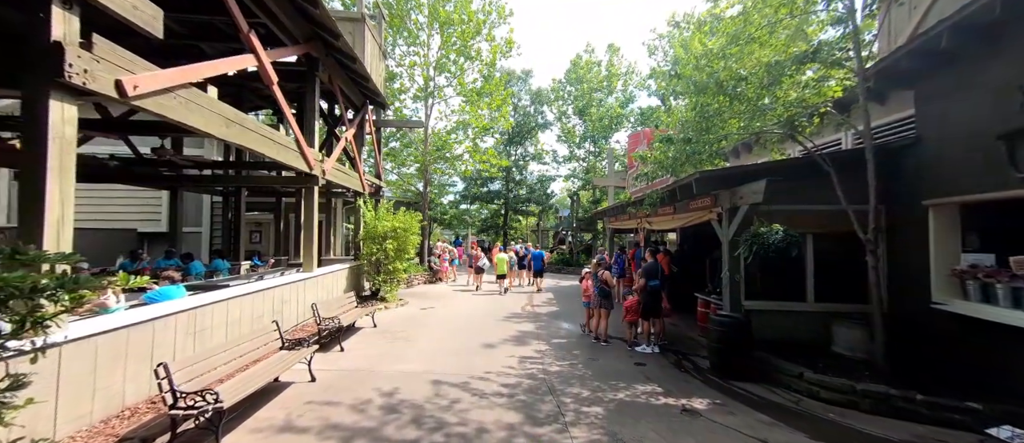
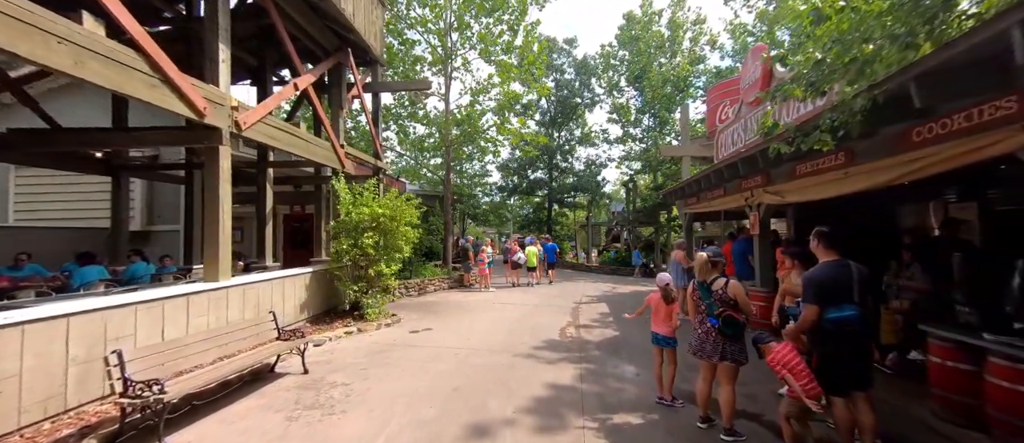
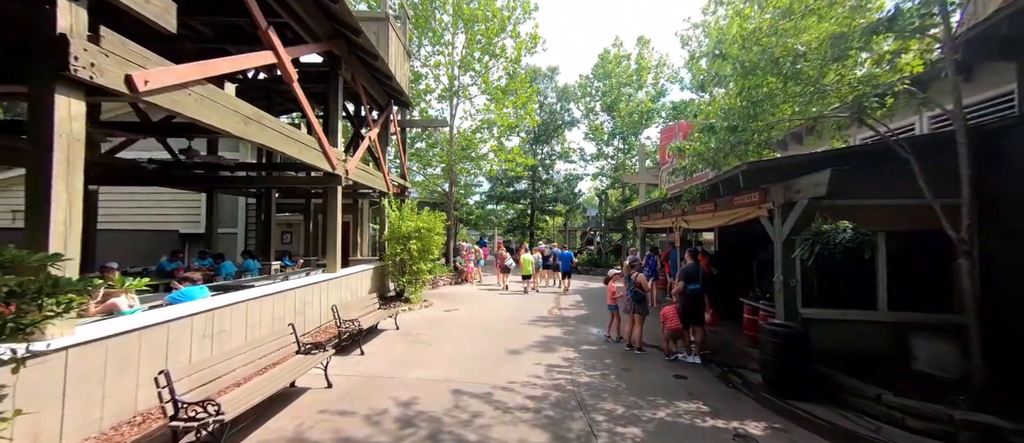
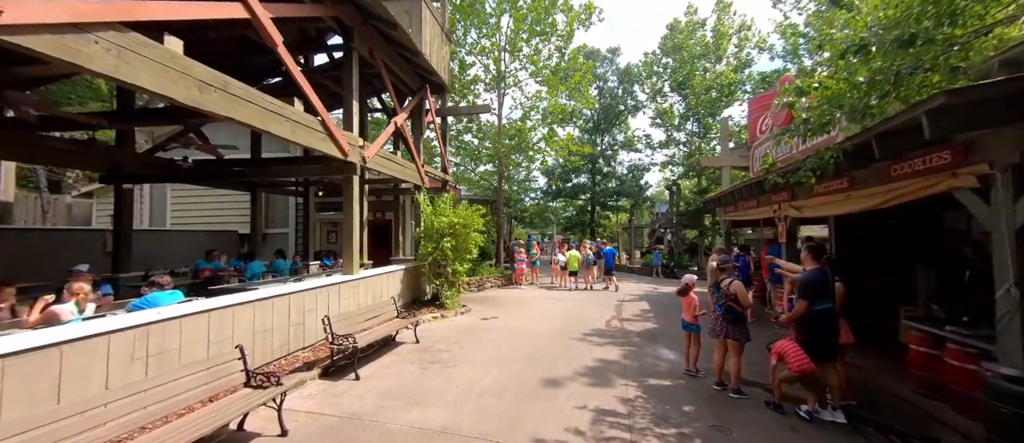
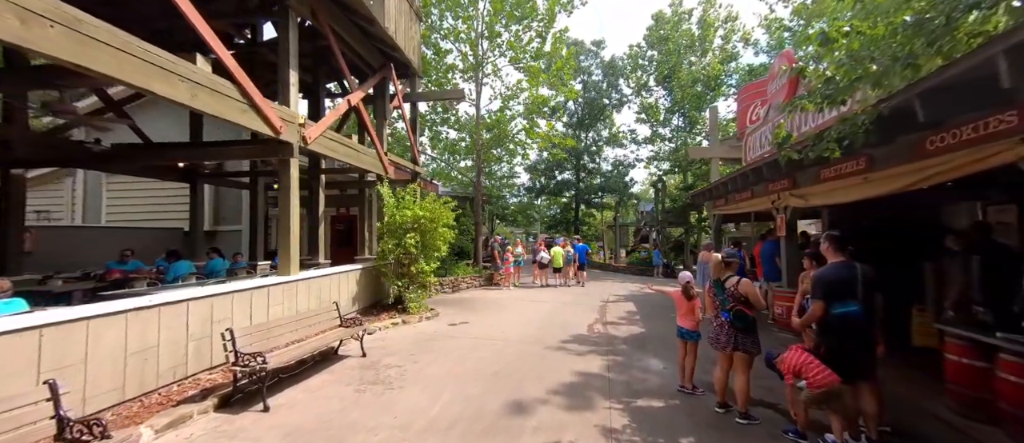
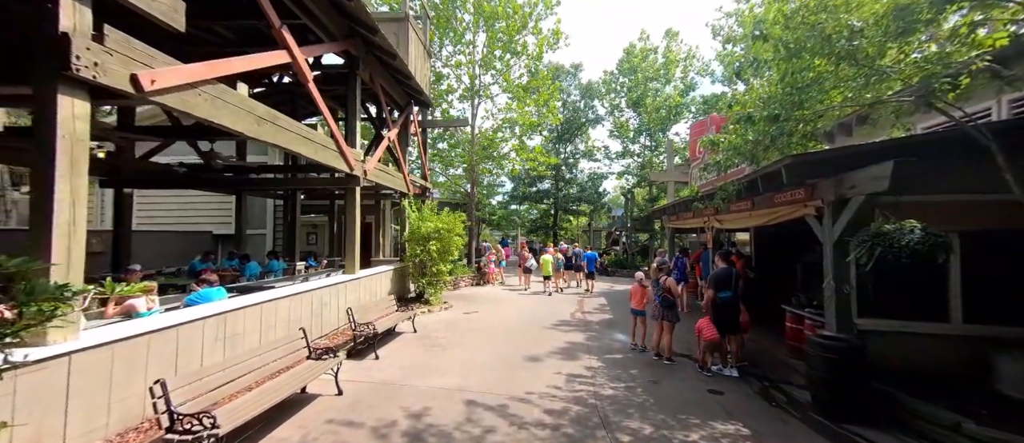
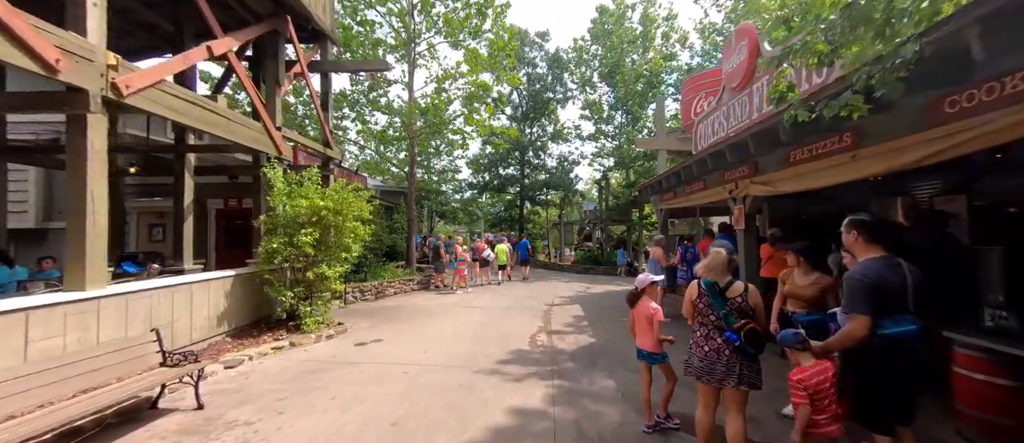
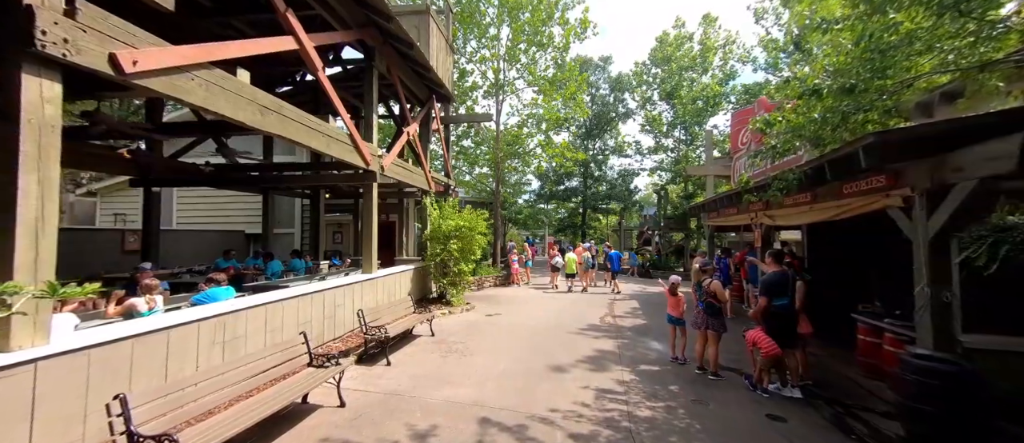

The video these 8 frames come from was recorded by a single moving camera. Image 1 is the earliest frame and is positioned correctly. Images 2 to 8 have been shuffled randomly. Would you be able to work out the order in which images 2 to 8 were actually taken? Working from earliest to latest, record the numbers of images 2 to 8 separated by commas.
3, 6, 8, 4, 5, 2, 7
